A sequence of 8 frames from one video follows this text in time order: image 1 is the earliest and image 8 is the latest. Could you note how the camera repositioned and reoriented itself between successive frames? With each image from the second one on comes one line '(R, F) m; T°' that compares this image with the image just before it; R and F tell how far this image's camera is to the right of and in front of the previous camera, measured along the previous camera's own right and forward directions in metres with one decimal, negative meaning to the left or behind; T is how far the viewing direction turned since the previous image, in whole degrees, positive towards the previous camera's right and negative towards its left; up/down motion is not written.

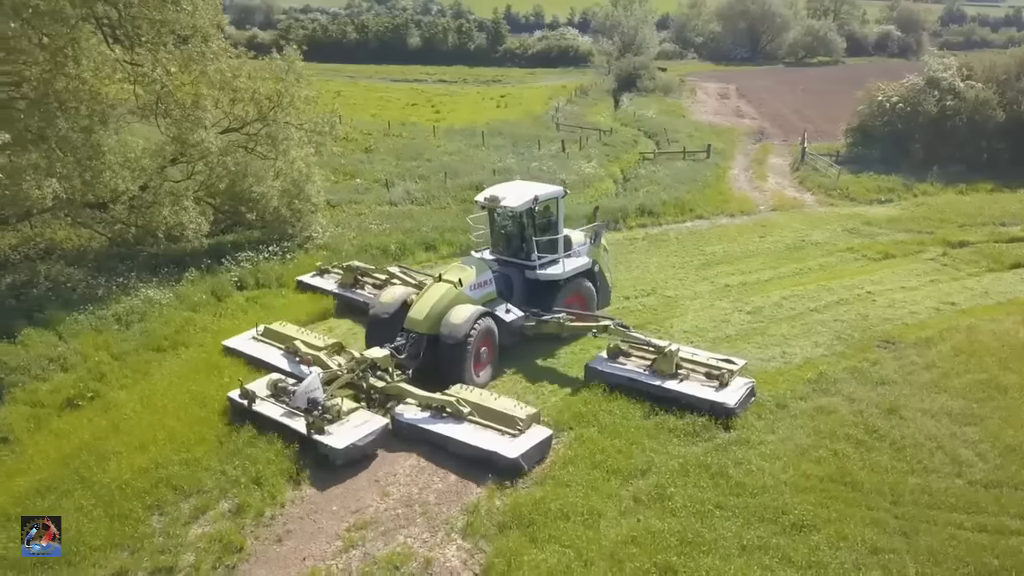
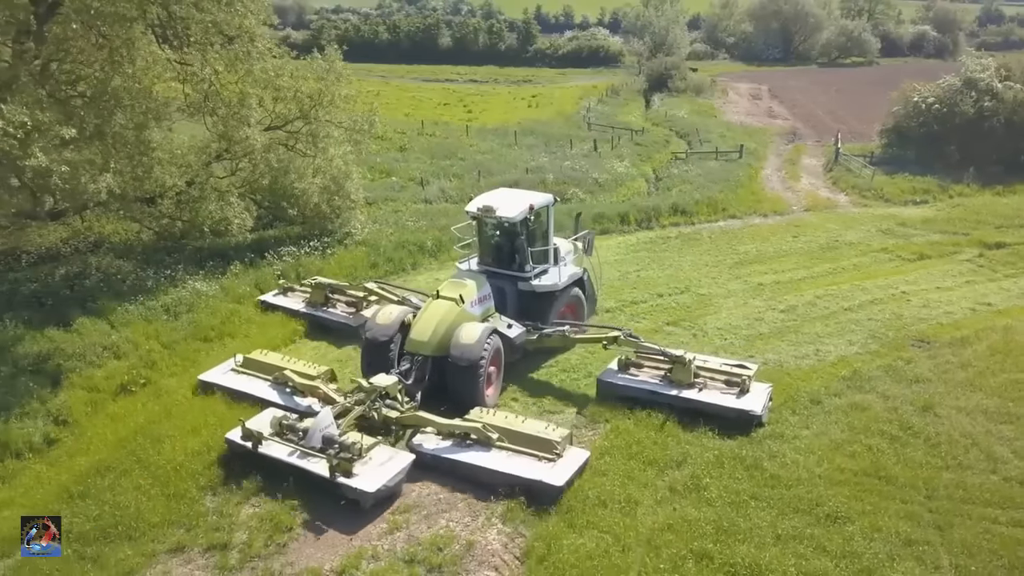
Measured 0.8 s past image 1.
(-0.2, -0.3) m; -2°
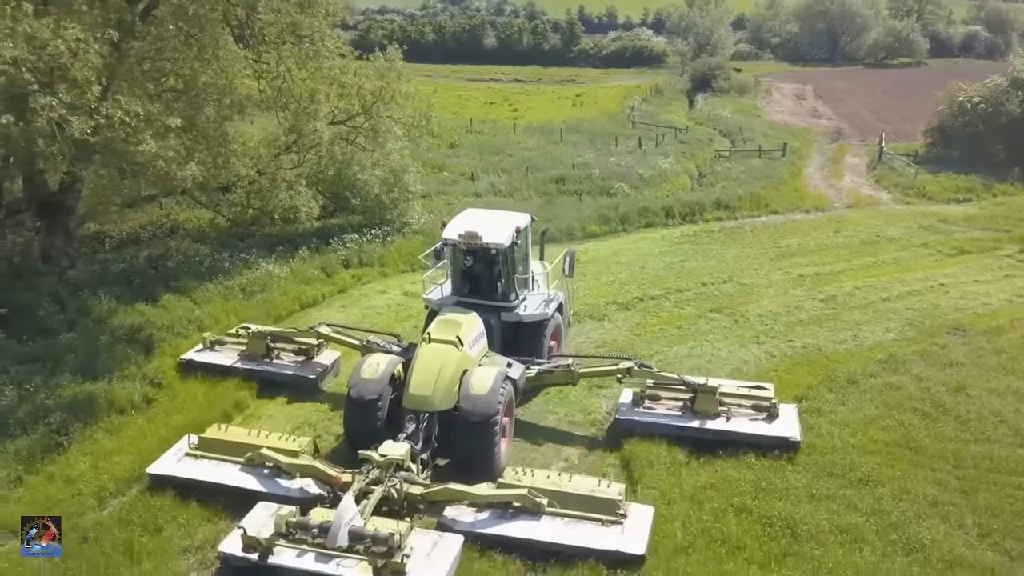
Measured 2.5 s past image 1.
(-0.3, -1.0) m; -3°
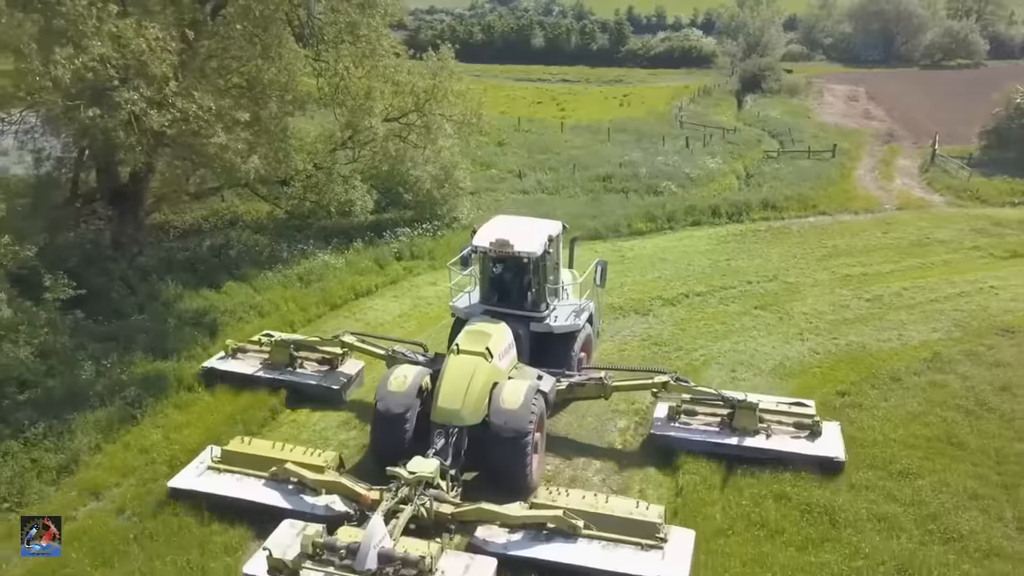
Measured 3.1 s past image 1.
(-0.1, -0.5) m; -3°
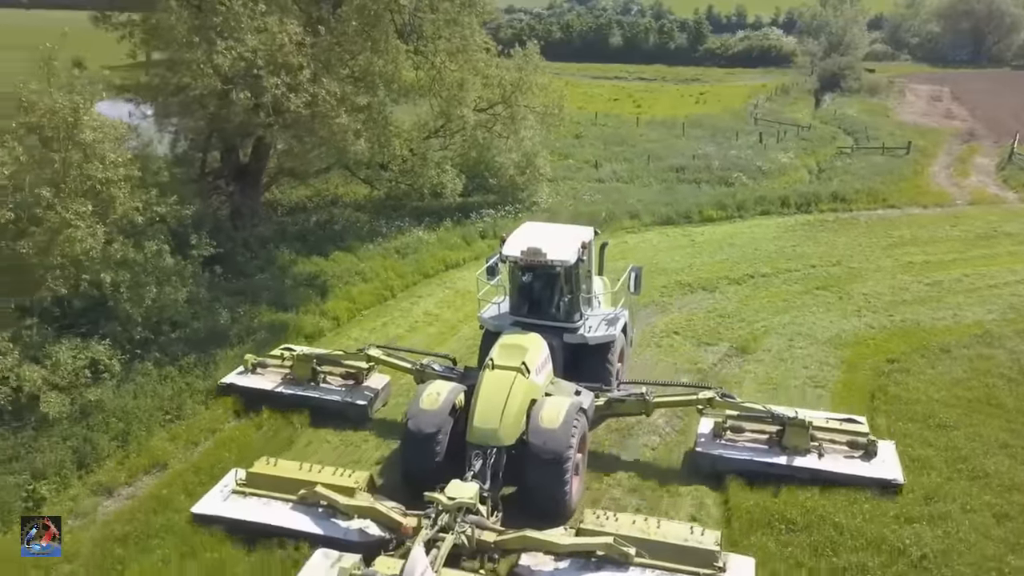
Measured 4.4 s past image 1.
(-0.1, -1.7) m; -5°
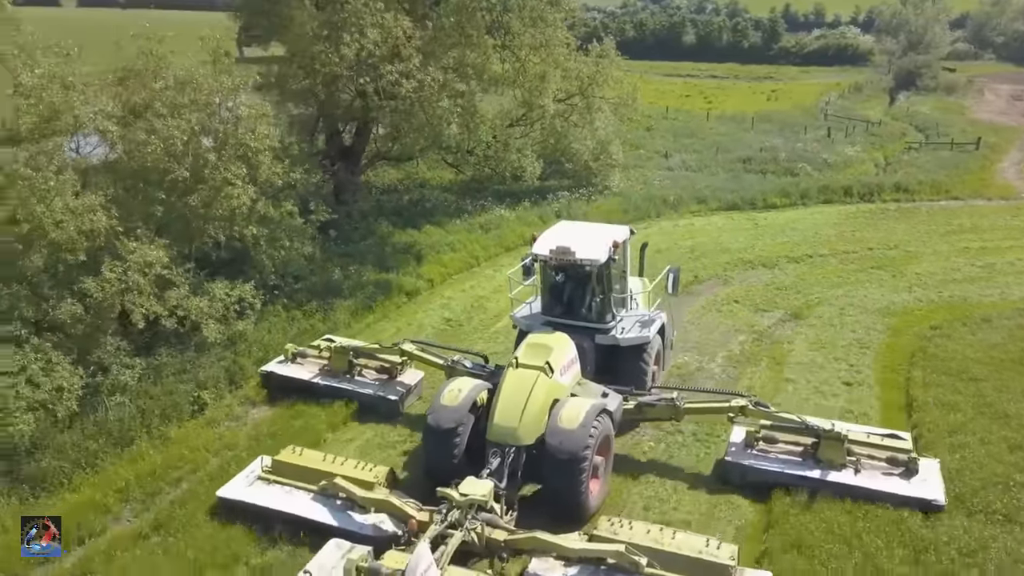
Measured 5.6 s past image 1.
(-0.2, -2.0) m; -5°
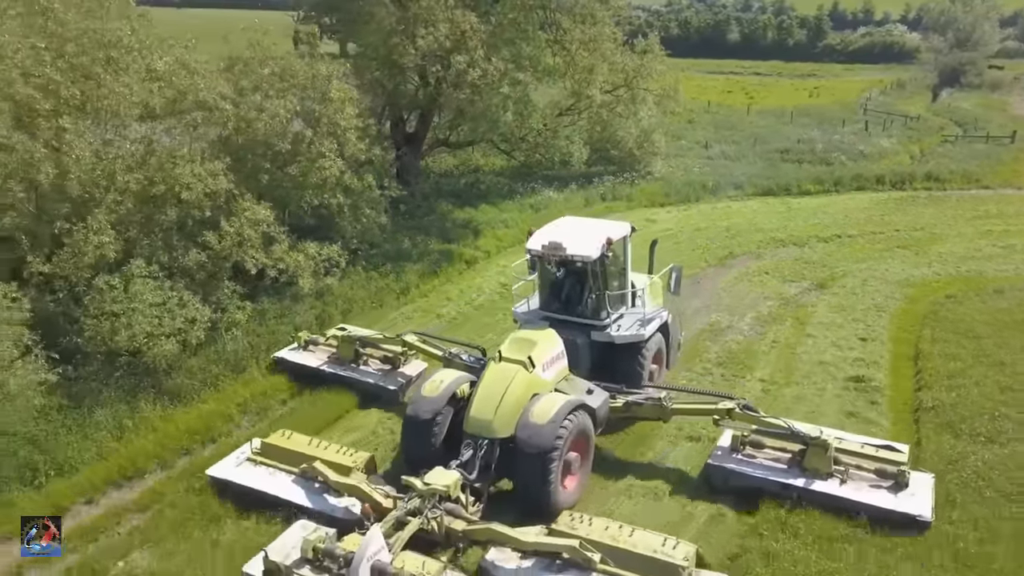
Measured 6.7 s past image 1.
(-0.2, -2.0) m; -3°
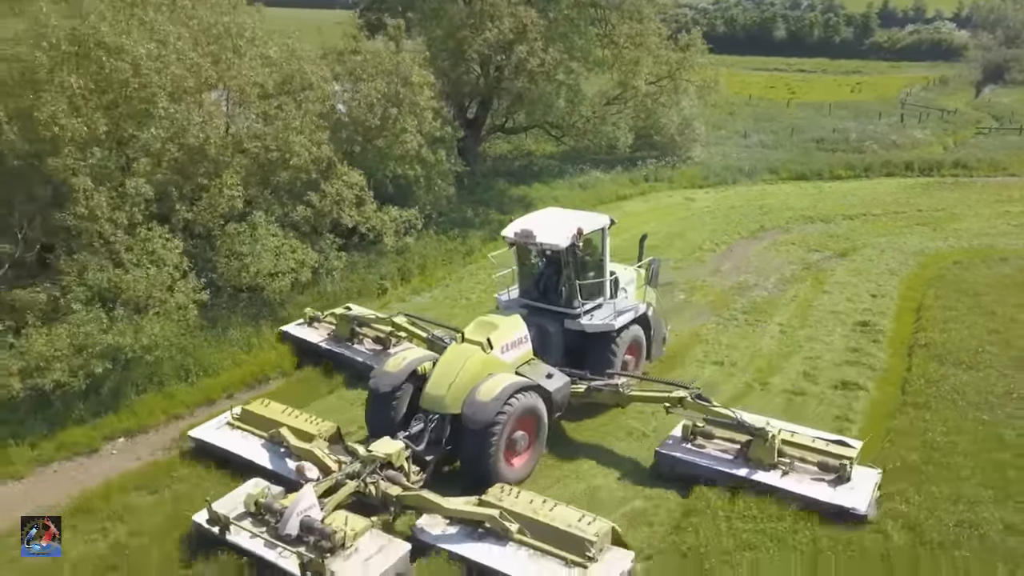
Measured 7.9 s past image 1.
(-0.3, -2.5) m; -3°
